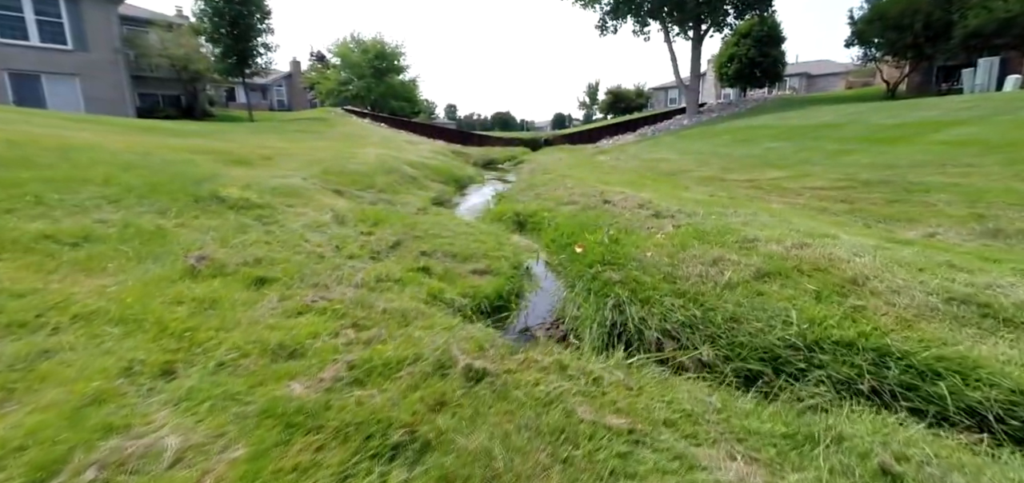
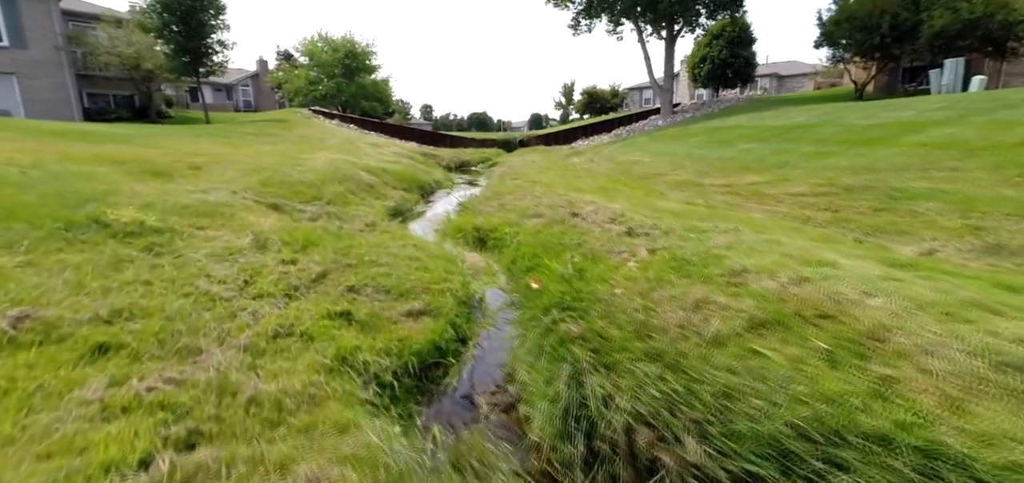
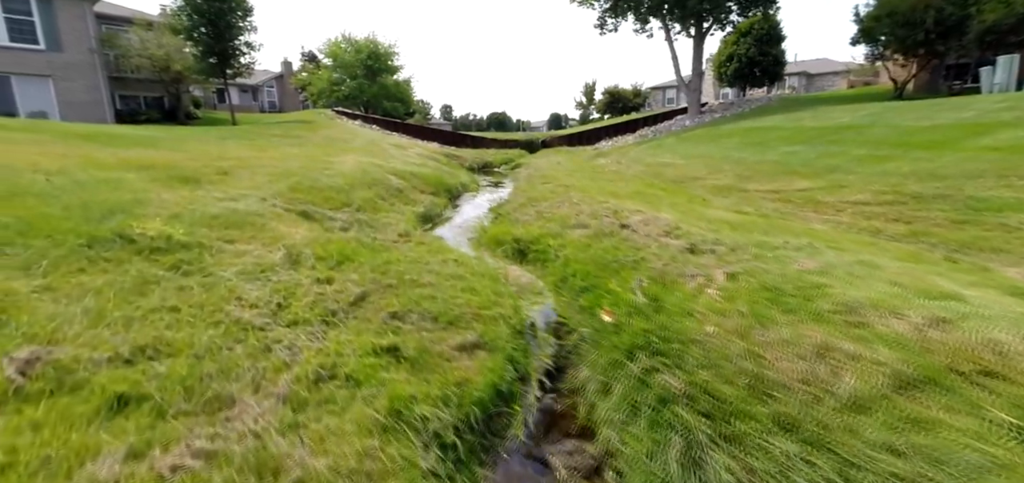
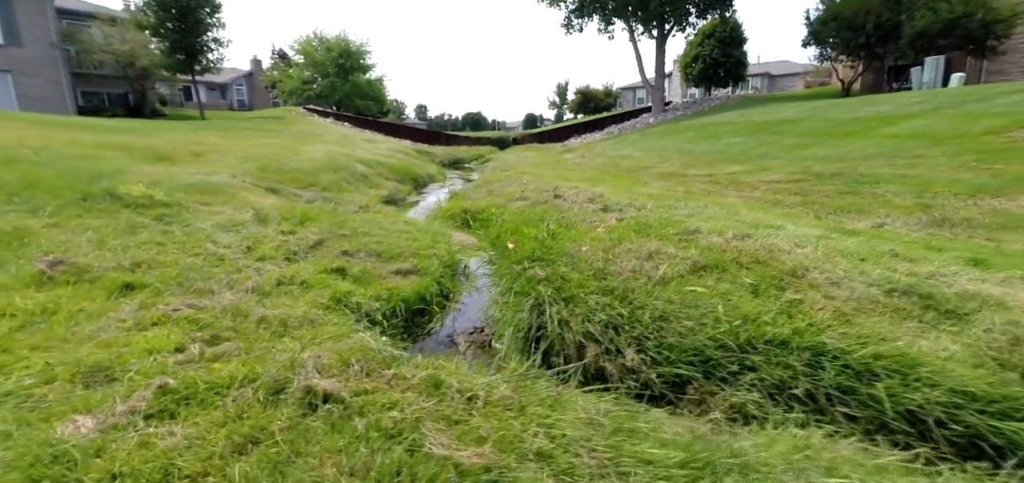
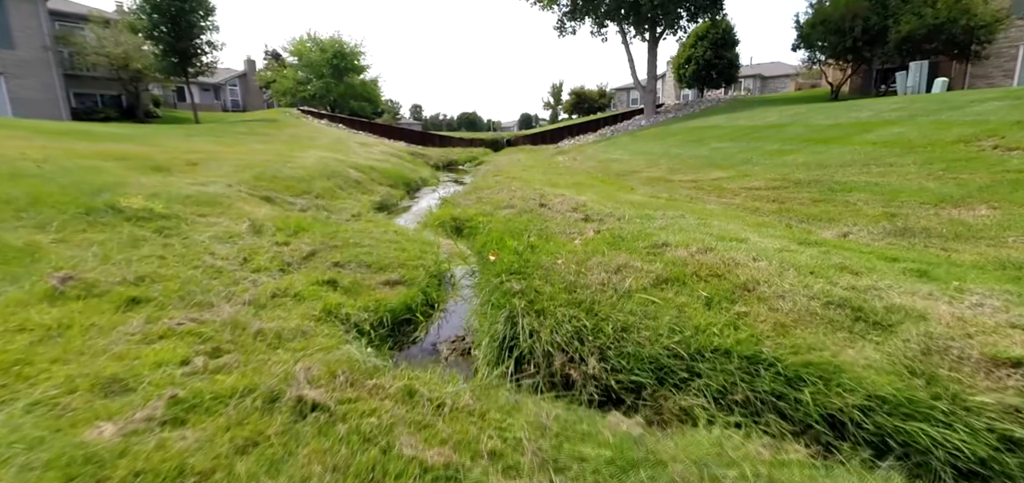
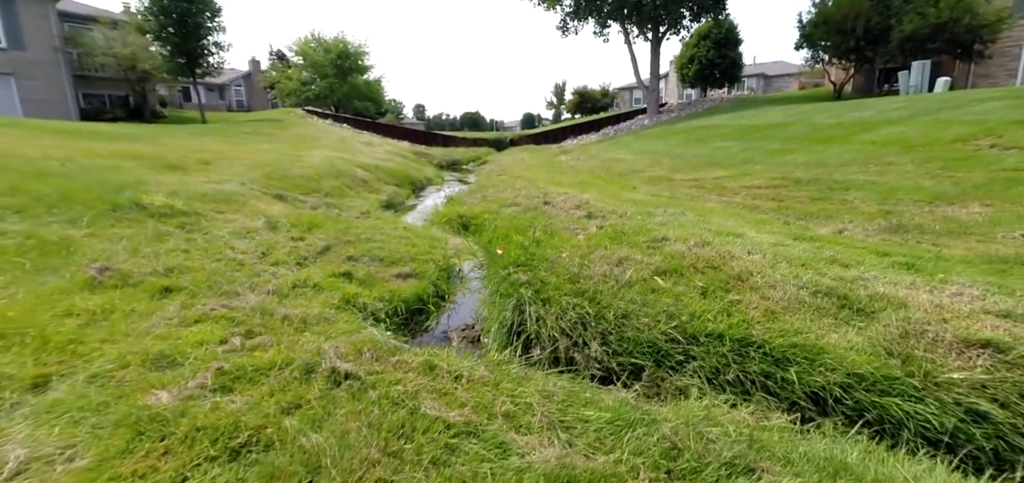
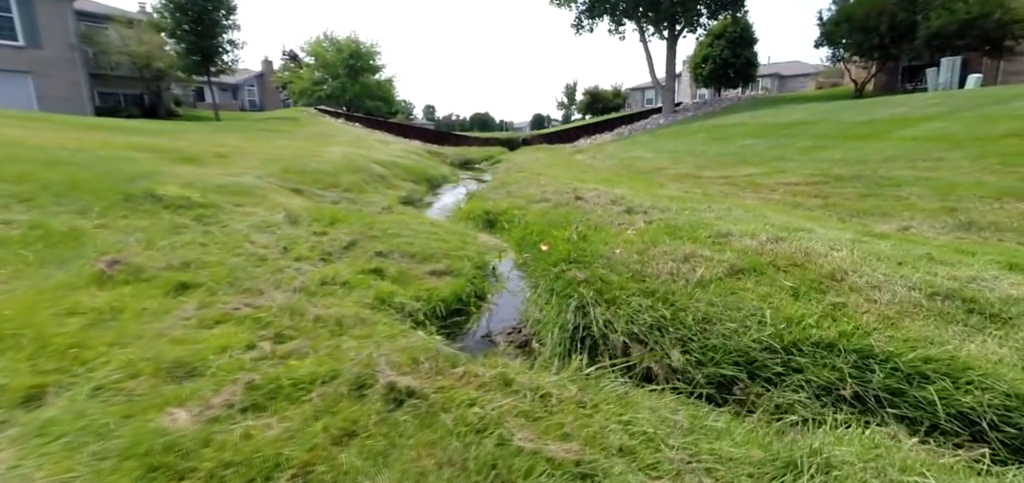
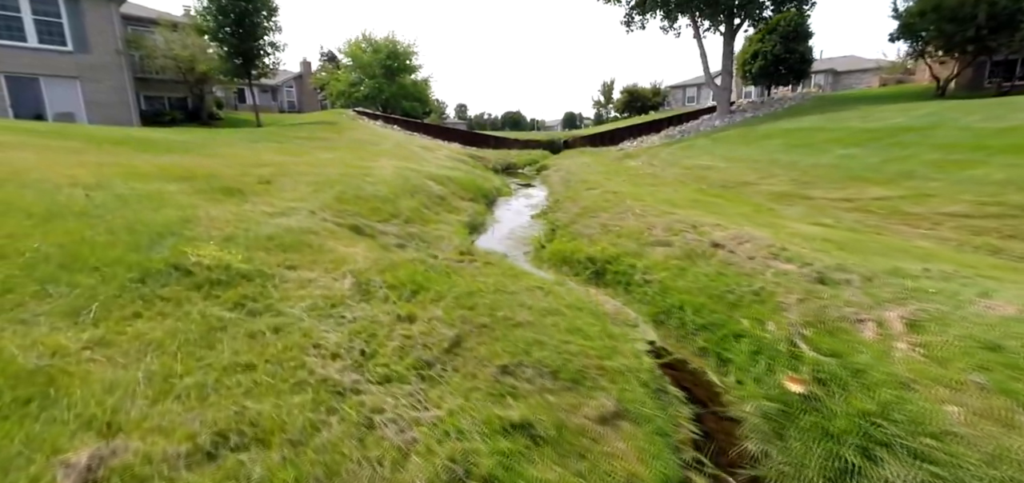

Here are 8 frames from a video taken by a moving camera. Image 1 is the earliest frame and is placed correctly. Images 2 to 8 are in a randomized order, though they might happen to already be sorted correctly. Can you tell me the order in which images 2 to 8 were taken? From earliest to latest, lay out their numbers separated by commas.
7, 4, 6, 5, 2, 3, 8
